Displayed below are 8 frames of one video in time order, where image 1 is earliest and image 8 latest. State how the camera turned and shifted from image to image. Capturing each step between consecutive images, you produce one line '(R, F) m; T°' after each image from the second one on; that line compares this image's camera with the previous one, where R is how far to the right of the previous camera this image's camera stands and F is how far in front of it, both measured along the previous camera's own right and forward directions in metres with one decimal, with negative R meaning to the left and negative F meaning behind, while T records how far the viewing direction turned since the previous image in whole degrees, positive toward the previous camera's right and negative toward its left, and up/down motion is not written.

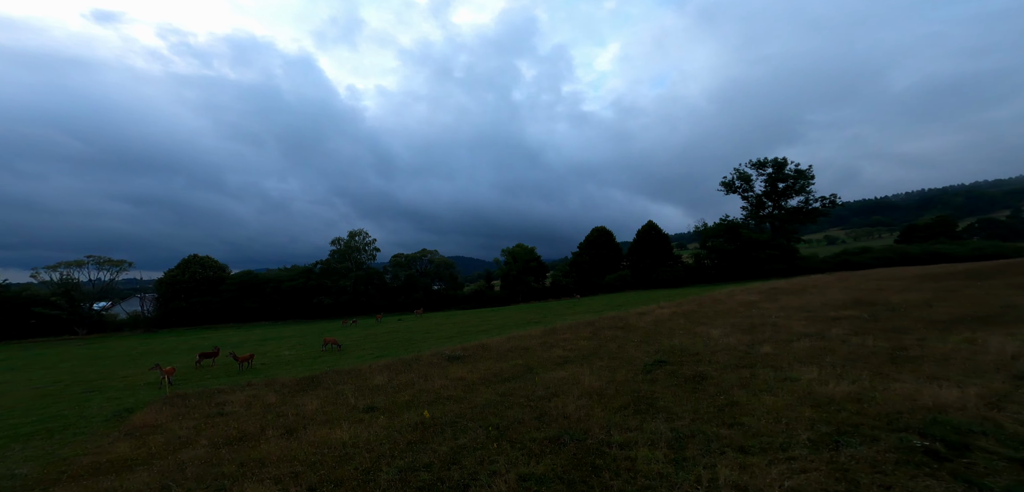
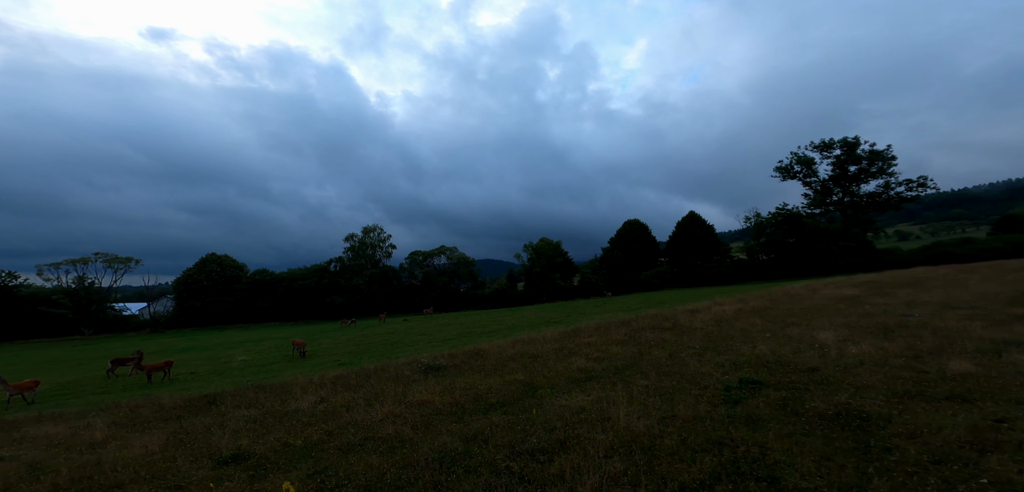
(+1.2, +7.8) m; -4°
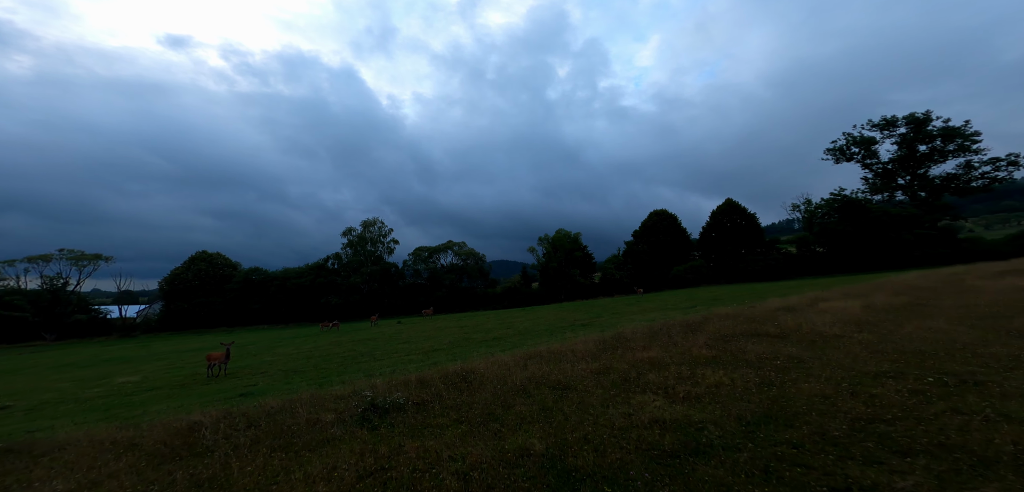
(+0.1, +8.5) m; -2°
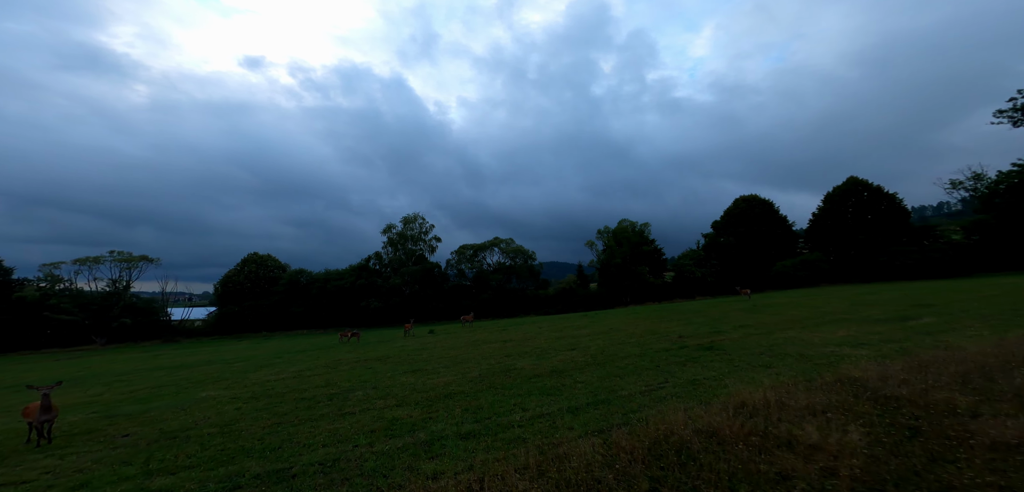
(-0.6, +9.6) m; -6°
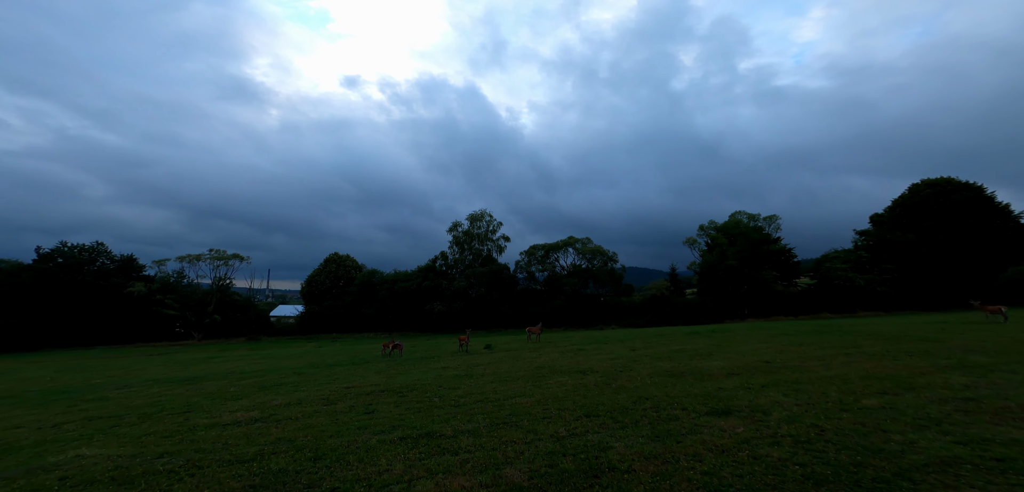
(-0.3, +8.3) m; -10°
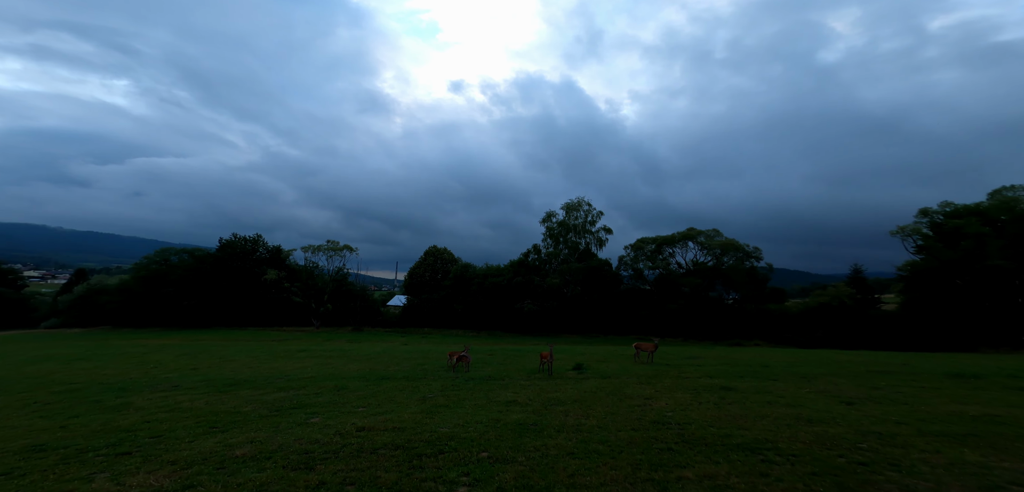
(+0.1, +7.3) m; -13°
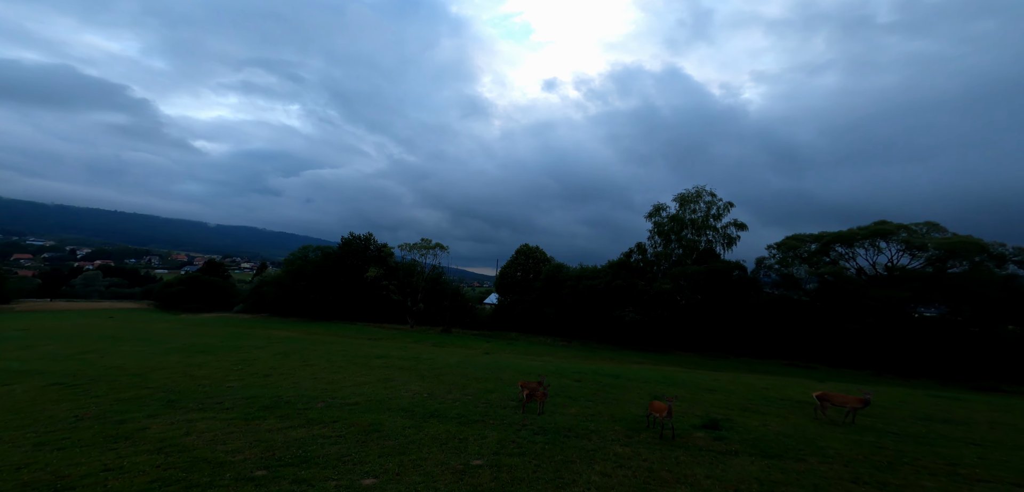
(+0.3, +6.2) m; -13°
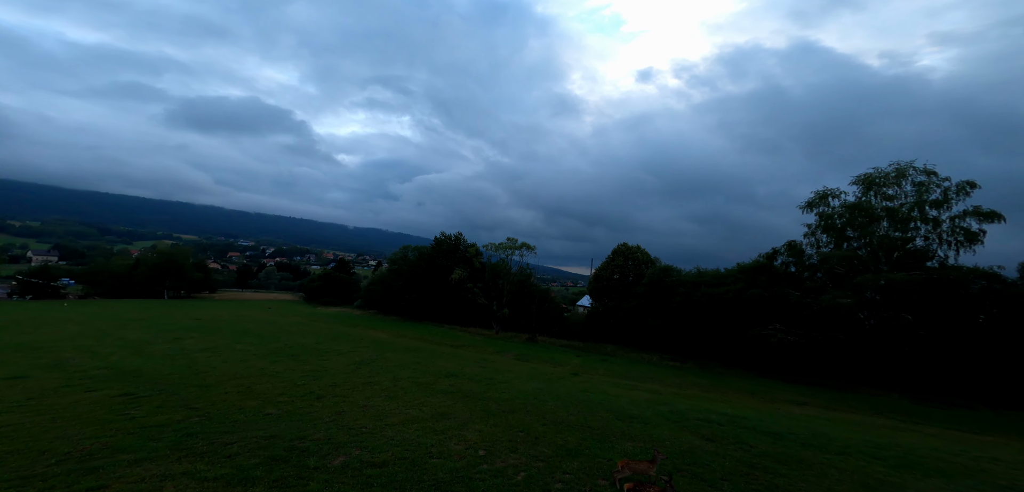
(+0.2, +6.7) m; -12°
